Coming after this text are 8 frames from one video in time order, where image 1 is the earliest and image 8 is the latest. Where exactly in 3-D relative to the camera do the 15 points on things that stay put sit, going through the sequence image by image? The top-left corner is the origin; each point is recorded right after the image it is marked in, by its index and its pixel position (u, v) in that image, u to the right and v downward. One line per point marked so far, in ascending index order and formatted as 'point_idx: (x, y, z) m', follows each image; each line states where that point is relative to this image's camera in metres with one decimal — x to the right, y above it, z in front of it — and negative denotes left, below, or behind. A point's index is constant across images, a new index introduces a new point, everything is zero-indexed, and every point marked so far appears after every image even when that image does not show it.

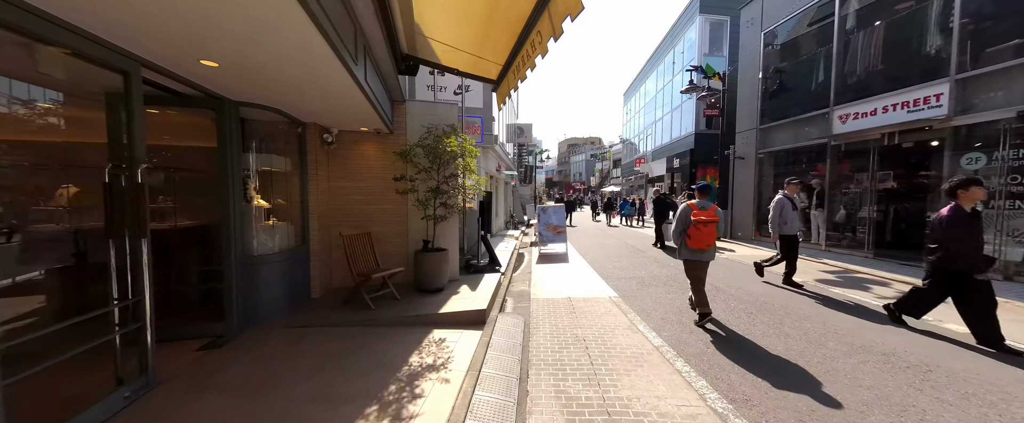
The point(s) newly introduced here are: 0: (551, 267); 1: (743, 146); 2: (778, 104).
0: (+1.0, -1.5, +7.5) m
1: (+9.2, +2.6, +11.4) m
2: (+9.4, +3.9, +10.2) m
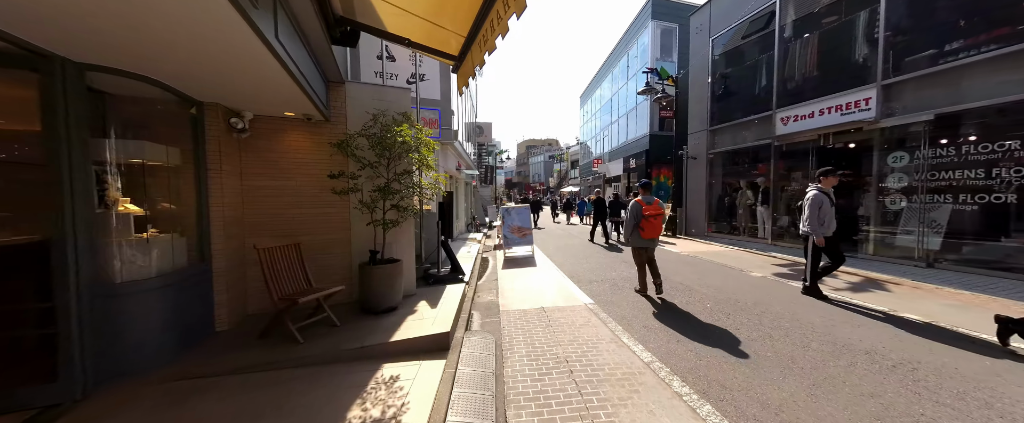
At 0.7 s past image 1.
0: (+0.1, -1.5, +7.0) m
1: (+7.6, +2.8, +12.0) m
2: (+8.0, +4.0, +10.9) m
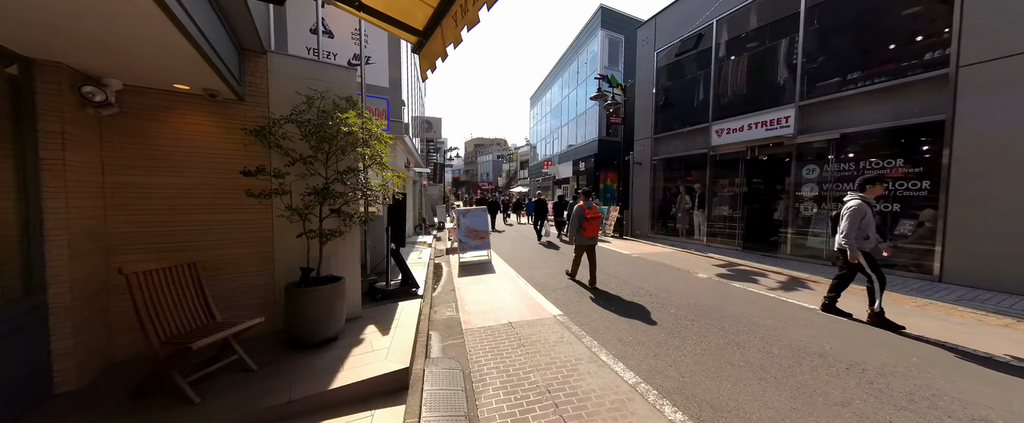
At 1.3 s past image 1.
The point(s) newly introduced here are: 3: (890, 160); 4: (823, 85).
0: (-0.8, -1.6, +6.5) m
1: (+5.7, +2.6, +12.8) m
2: (+6.3, +3.9, +11.7) m
3: (+8.1, +1.1, +6.1) m
4: (+7.8, +3.2, +7.3) m
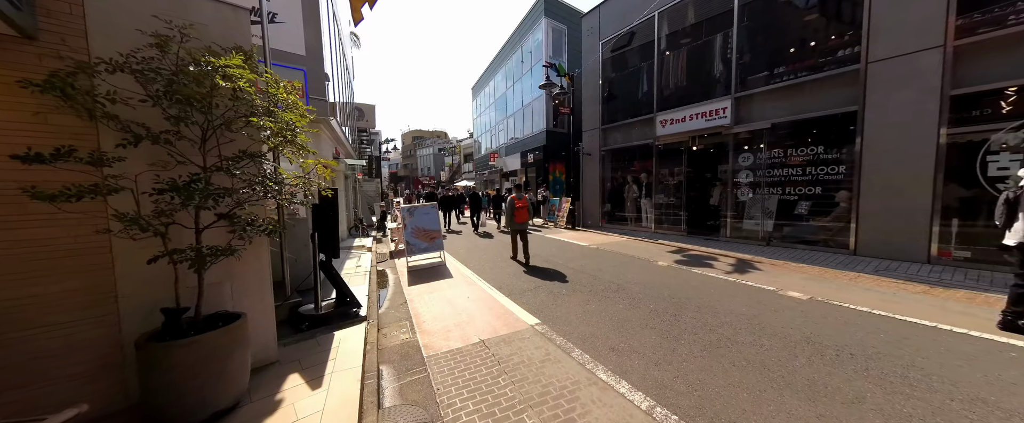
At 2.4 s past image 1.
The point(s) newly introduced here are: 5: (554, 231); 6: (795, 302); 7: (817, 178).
0: (-1.6, -1.5, +5.6) m
1: (+3.5, +3.1, +12.9) m
2: (+4.2, +4.3, +11.9) m
3: (+7.2, +1.5, +6.8) m
4: (+6.6, +3.7, +7.9) m
5: (+1.8, -0.8, +12.0) m
6: (+4.1, -1.3, +4.2) m
7: (+7.2, +0.8, +6.8) m
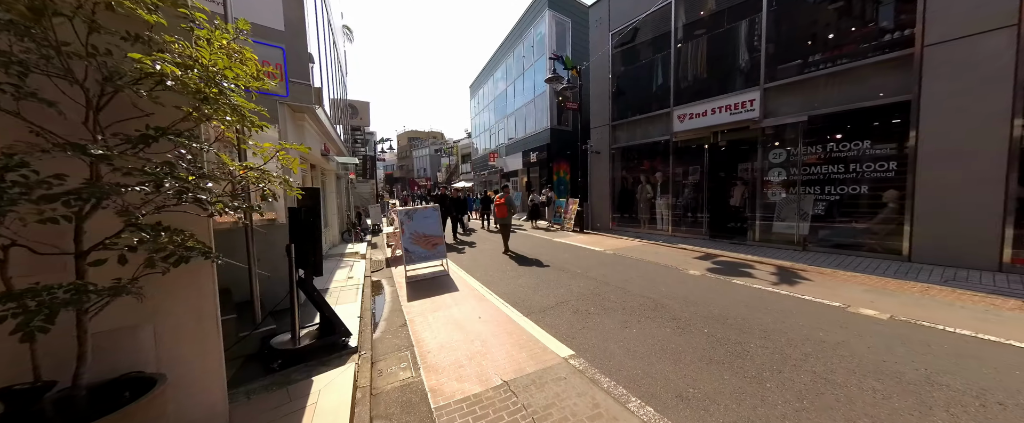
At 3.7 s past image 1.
0: (-1.3, -1.6, +4.8) m
1: (+3.6, +3.0, +12.2) m
2: (+4.4, +4.3, +11.2) m
3: (+7.4, +1.5, +6.2) m
4: (+6.8, +3.6, +7.2) m
5: (+1.9, -0.9, +11.2) m
6: (+4.4, -1.4, +3.5) m
7: (+7.4, +0.8, +6.1) m
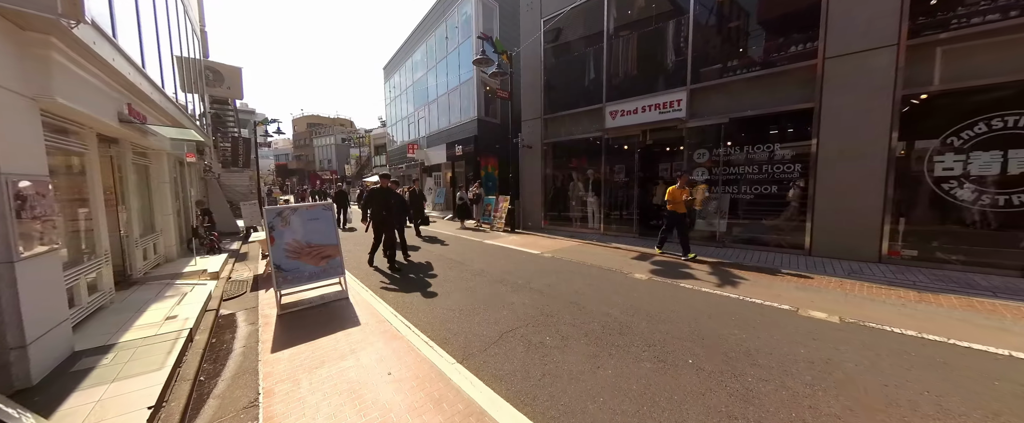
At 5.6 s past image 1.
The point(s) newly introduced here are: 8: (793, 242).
0: (-2.1, -1.6, +3.2) m
1: (+0.7, +3.1, +11.5) m
2: (+1.7, +4.3, +10.8) m
3: (+5.9, +1.5, +6.7) m
4: (+5.1, +3.7, +7.5) m
5: (-0.7, -0.8, +10.1) m
6: (+3.7, -1.3, +3.3) m
7: (+5.9, +0.8, +6.7) m
8: (+6.3, -0.7, +6.5) m
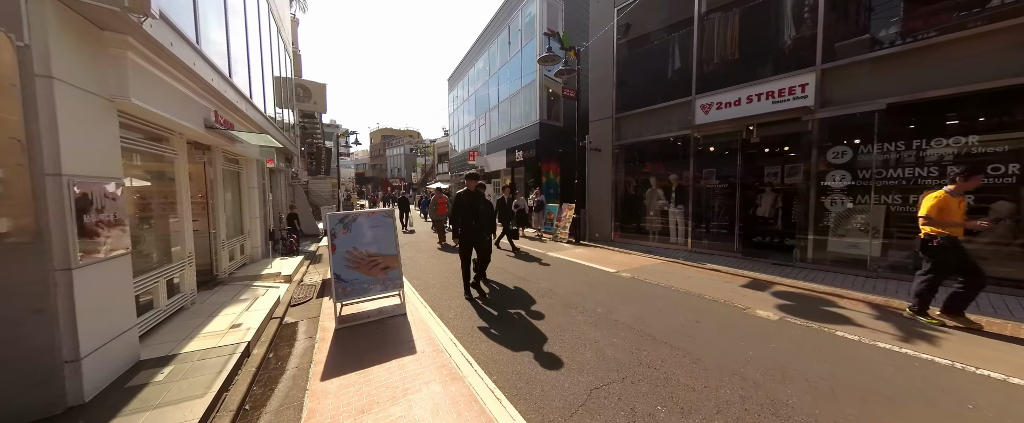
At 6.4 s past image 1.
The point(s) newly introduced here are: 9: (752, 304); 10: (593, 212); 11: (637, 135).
0: (-1.3, -1.7, +2.6) m
1: (+3.1, +2.7, +10.4) m
2: (+3.9, +4.0, +9.5) m
3: (+7.3, +1.2, +4.7) m
4: (+6.7, +3.3, +5.7) m
5: (+1.4, -1.1, +9.3) m
6: (+4.4, -1.5, +1.7) m
7: (+7.3, +0.5, +4.6) m
8: (+7.6, -1.0, +4.4) m
9: (+3.8, -1.4, +4.5) m
10: (+2.9, 0.0, +10.5) m
11: (+4.1, +2.5, +9.4) m
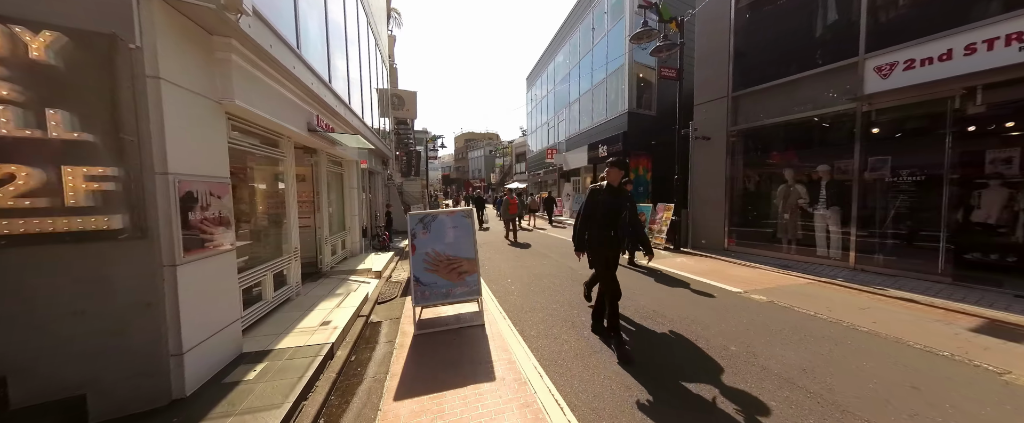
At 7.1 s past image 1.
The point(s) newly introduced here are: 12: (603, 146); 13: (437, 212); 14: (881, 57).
0: (-0.6, -1.7, +2.2) m
1: (+5.7, +2.7, +8.6) m
2: (+6.4, +3.9, +7.5) m
3: (+8.3, +1.1, +2.0) m
4: (+8.0, +3.3, +3.1) m
5: (+3.8, -1.2, +7.9) m
6: (+4.8, -1.6, -0.2) m
7: (+8.3, +0.4, +1.9) m
8: (+8.5, -1.1, +1.6) m
9: (+4.8, -1.5, +2.7) m
10: (+5.6, -0.1, +8.7) m
11: (+6.4, +2.4, +7.3) m
12: (+4.3, +3.1, +13.5) m
13: (-1.1, 0.0, +4.2) m
14: (+7.0, +2.9, +5.4) m
